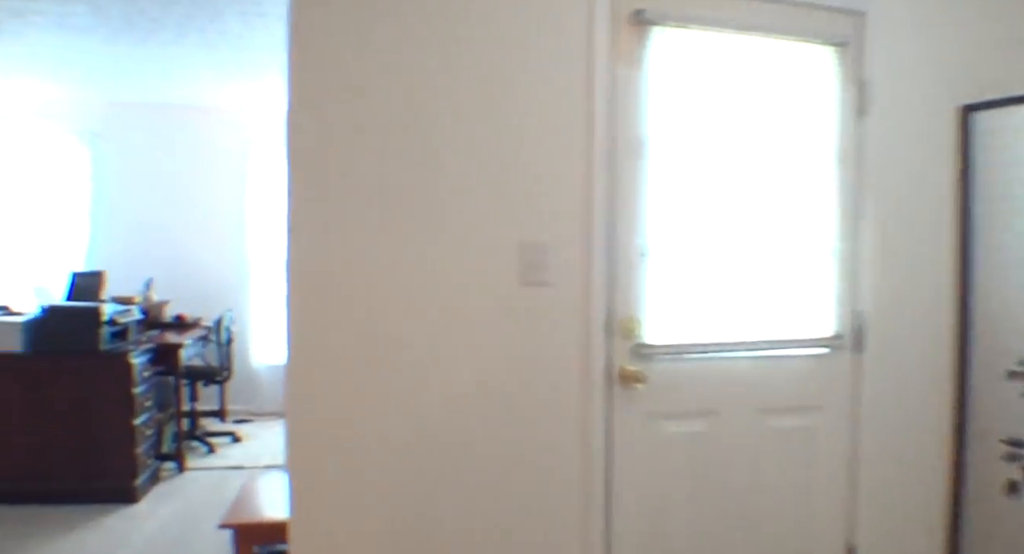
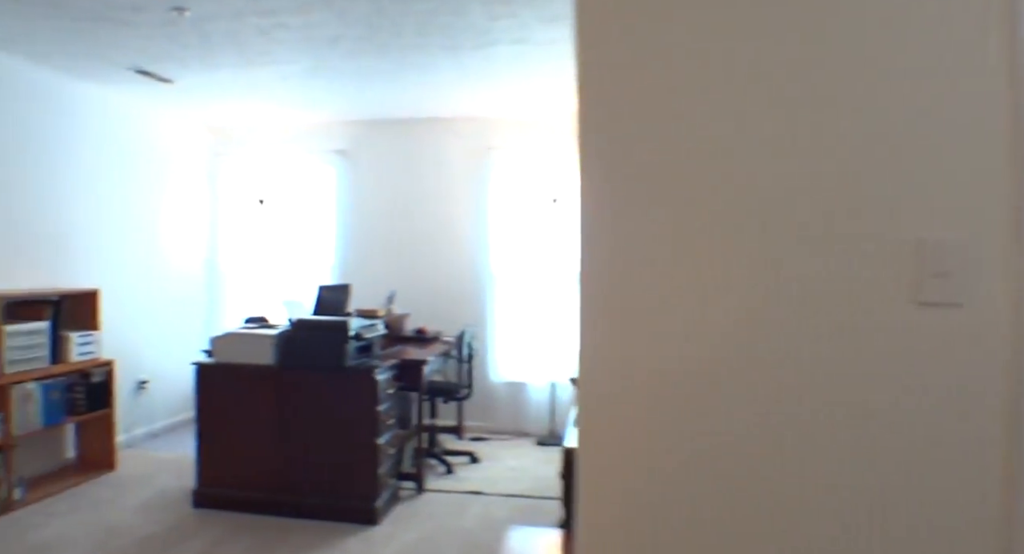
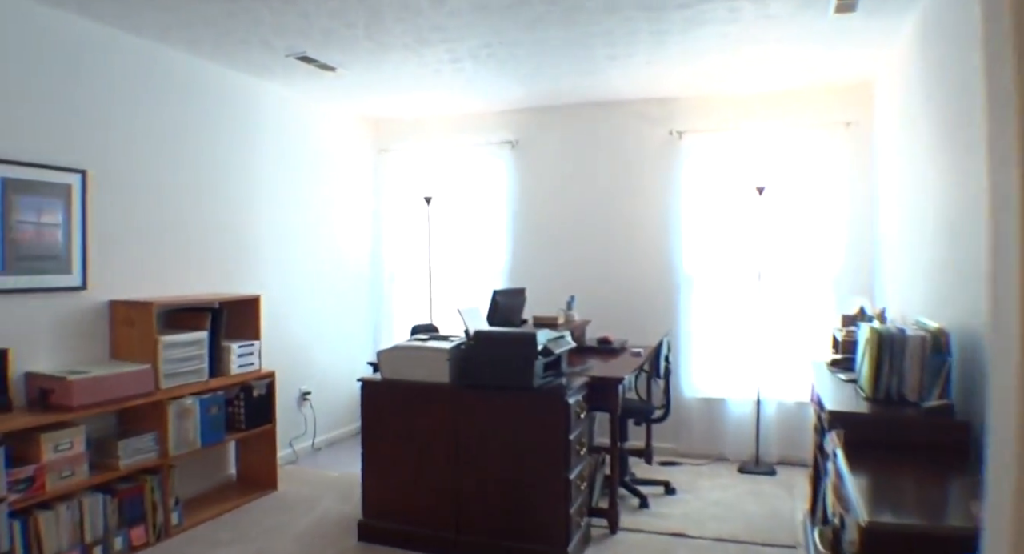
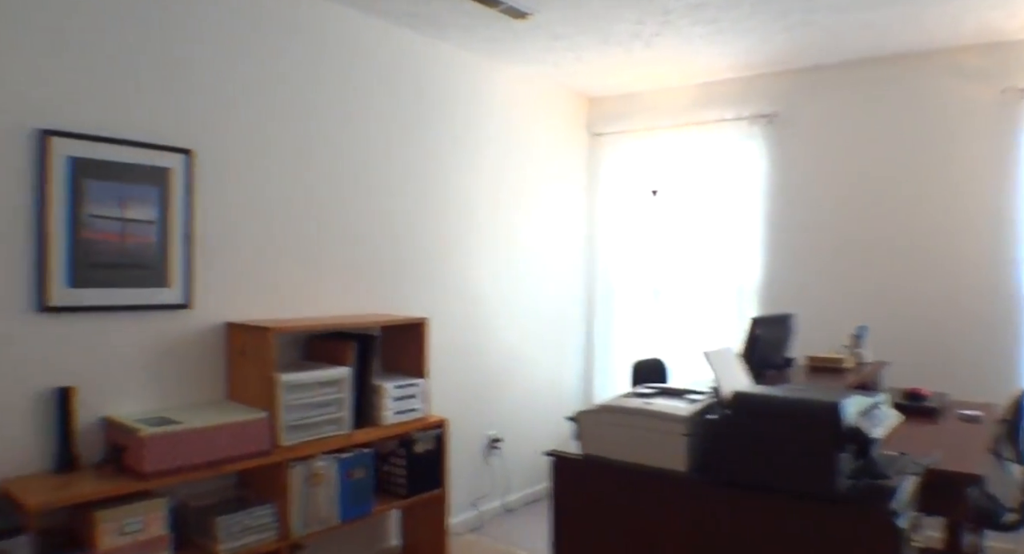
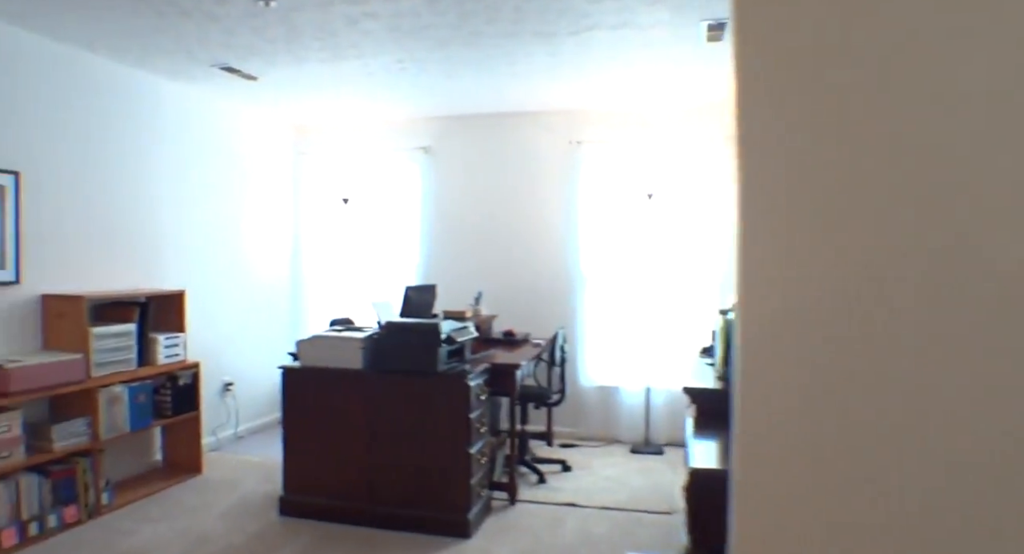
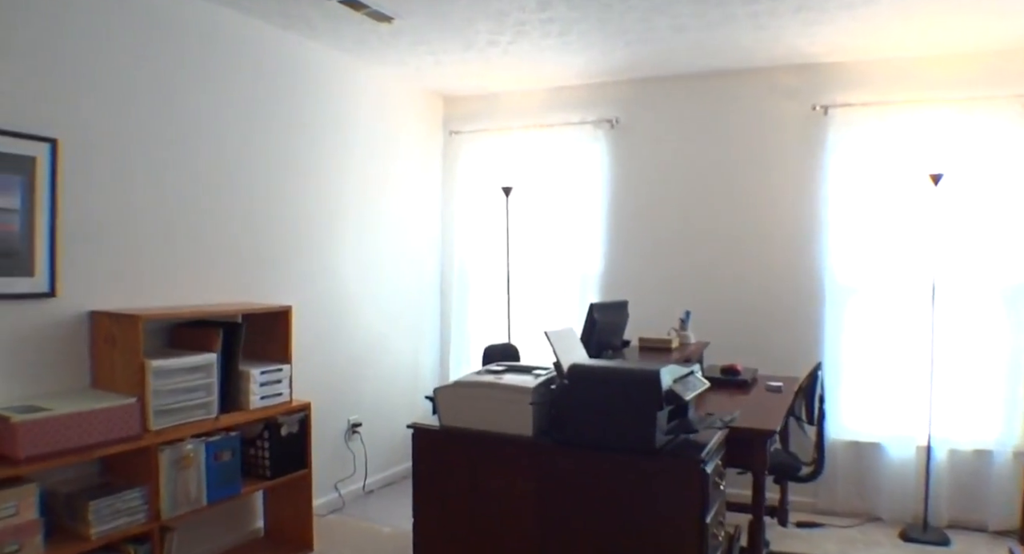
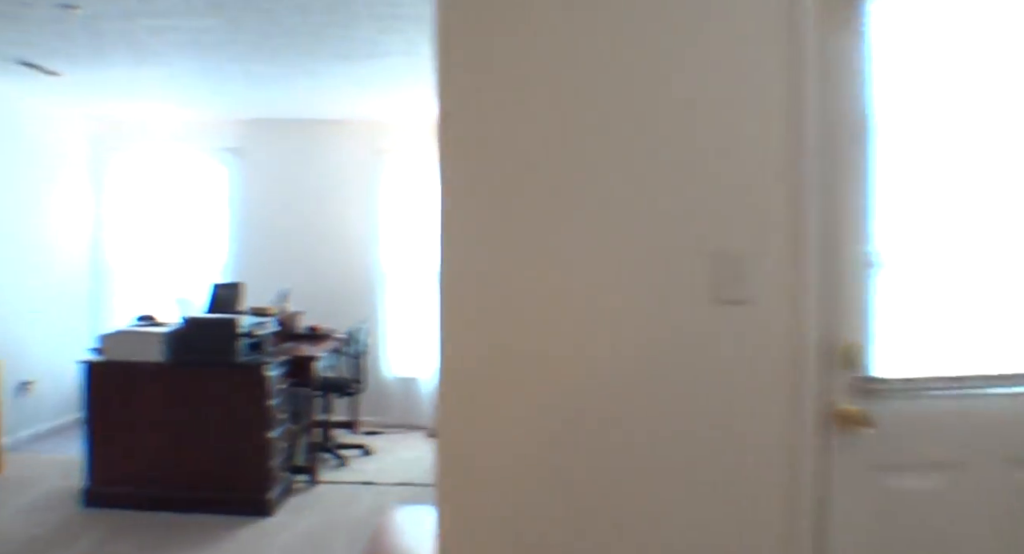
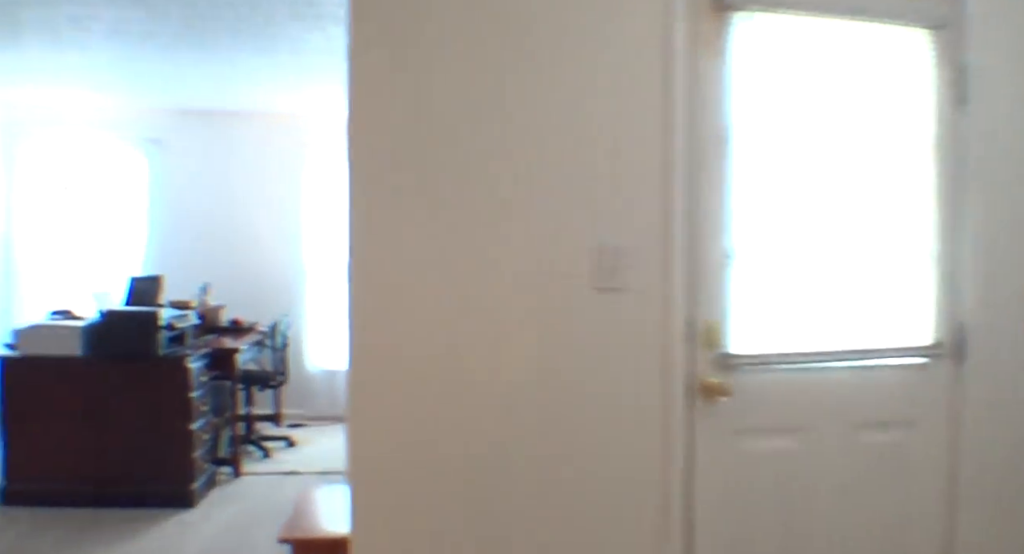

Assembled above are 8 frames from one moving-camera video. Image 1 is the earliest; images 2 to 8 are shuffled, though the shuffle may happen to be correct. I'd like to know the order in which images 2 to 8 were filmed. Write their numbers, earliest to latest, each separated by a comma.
8, 7, 2, 5, 3, 6, 4
